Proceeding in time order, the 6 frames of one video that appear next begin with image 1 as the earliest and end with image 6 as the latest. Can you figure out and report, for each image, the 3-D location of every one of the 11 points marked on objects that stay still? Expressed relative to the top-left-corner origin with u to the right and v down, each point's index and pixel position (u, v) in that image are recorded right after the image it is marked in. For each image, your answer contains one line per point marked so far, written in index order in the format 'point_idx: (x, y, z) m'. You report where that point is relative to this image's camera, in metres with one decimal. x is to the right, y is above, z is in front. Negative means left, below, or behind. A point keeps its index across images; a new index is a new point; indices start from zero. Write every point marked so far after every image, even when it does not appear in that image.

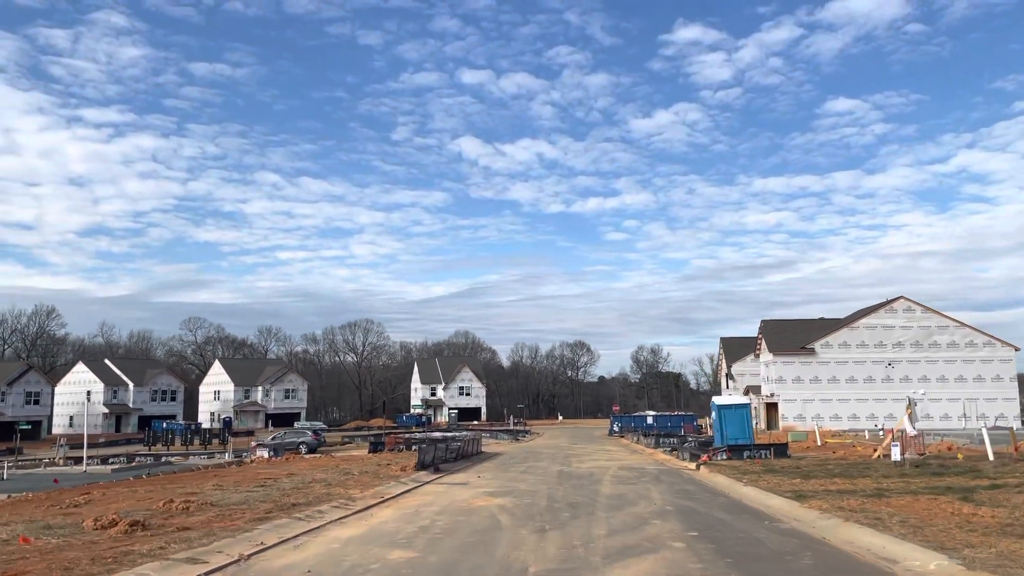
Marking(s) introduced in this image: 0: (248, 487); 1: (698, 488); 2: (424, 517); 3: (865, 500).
0: (-6.1, -4.6, +19.3) m
1: (+4.4, -4.7, +19.8) m
2: (-1.6, -4.0, +14.5) m
3: (+6.5, -3.9, +15.6) m
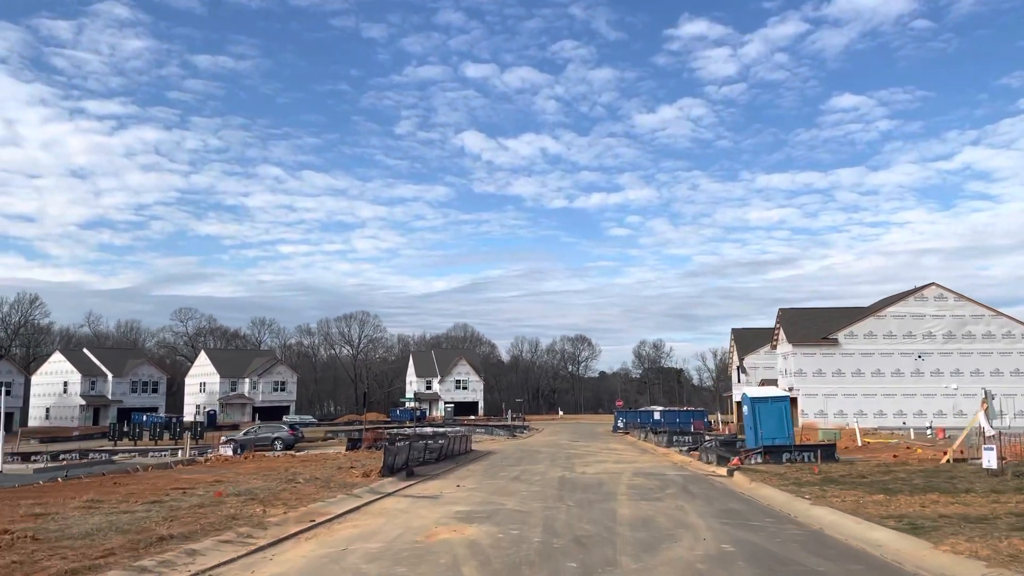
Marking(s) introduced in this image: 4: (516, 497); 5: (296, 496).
0: (-6.4, -3.6, +14.1) m
1: (+4.1, -3.8, +14.6) m
2: (-1.8, -3.1, +9.3) m
3: (+6.3, -3.1, +10.3) m
4: (+0.1, -4.0, +15.9) m
5: (-4.2, -4.1, +16.4) m
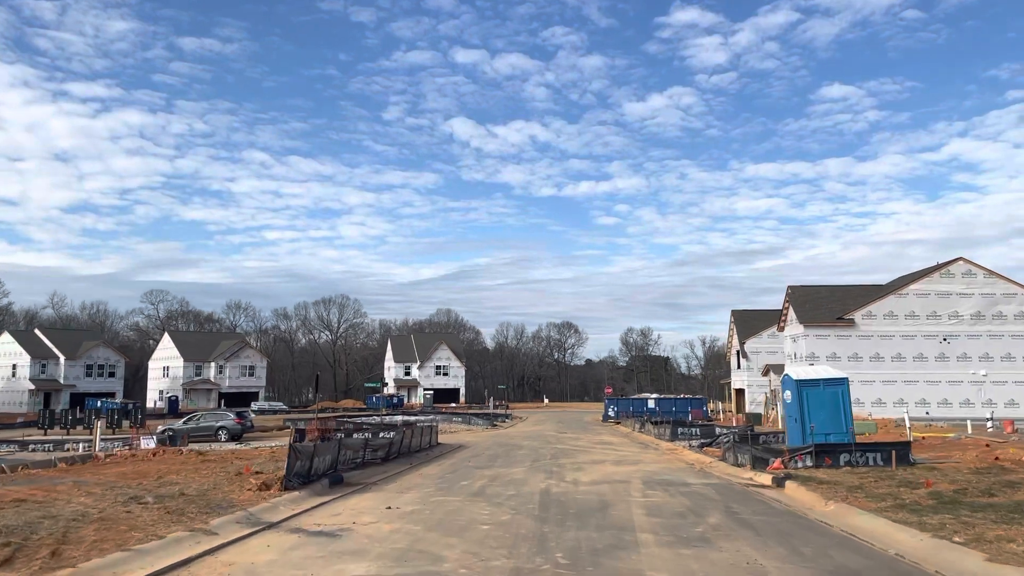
0: (-6.9, -2.5, +7.6) m
1: (+3.6, -2.7, +8.2) m
2: (-2.3, -2.0, +2.9) m
3: (+5.8, -2.0, +4.0) m
4: (-0.5, -2.9, +9.5) m
5: (-4.8, -2.9, +9.9) m
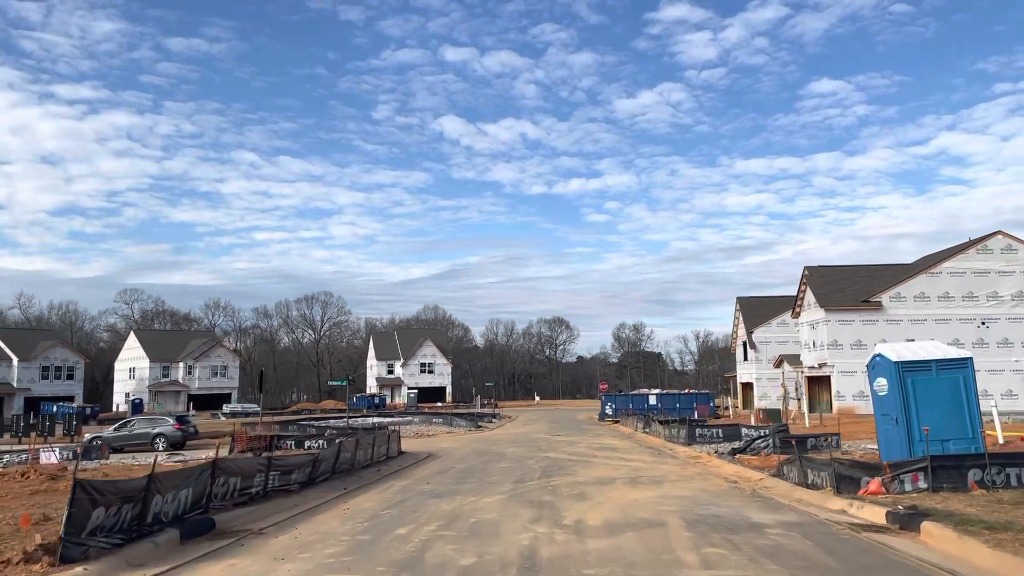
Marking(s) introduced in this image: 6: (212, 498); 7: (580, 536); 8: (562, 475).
0: (-7.3, -1.7, +1.3) m
1: (+3.2, -1.8, +2.0) m
2: (-2.6, -1.2, -3.4) m
3: (+5.4, -1.1, -2.2) m
4: (-0.9, -2.0, +3.3) m
5: (-5.2, -2.1, +3.6) m
6: (-4.1, -2.9, +11.7) m
7: (+0.8, -2.8, +9.8) m
8: (+1.0, -3.9, +17.4) m
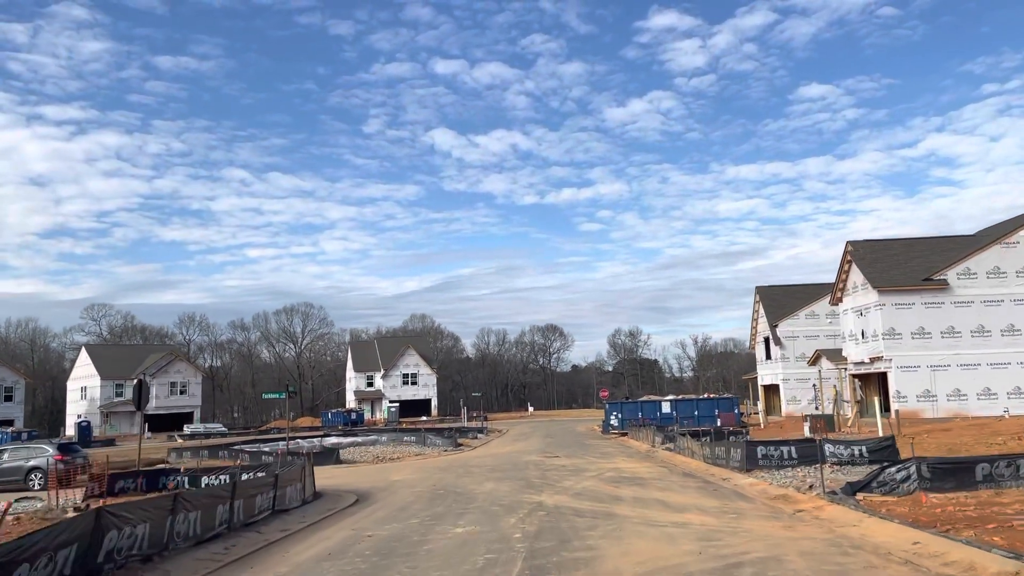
0: (-7.7, -0.6, -7.8) m
1: (+2.8, -0.4, -7.0) m
2: (-3.1, +0.1, -12.4) m
3: (+5.0, +0.4, -11.2) m
4: (-1.3, -0.7, -5.8) m
5: (-5.6, -0.9, -5.5) m
6: (-4.6, -1.8, +2.6) m
7: (+0.3, -1.6, +0.8) m
8: (+0.6, -2.8, +8.4) m
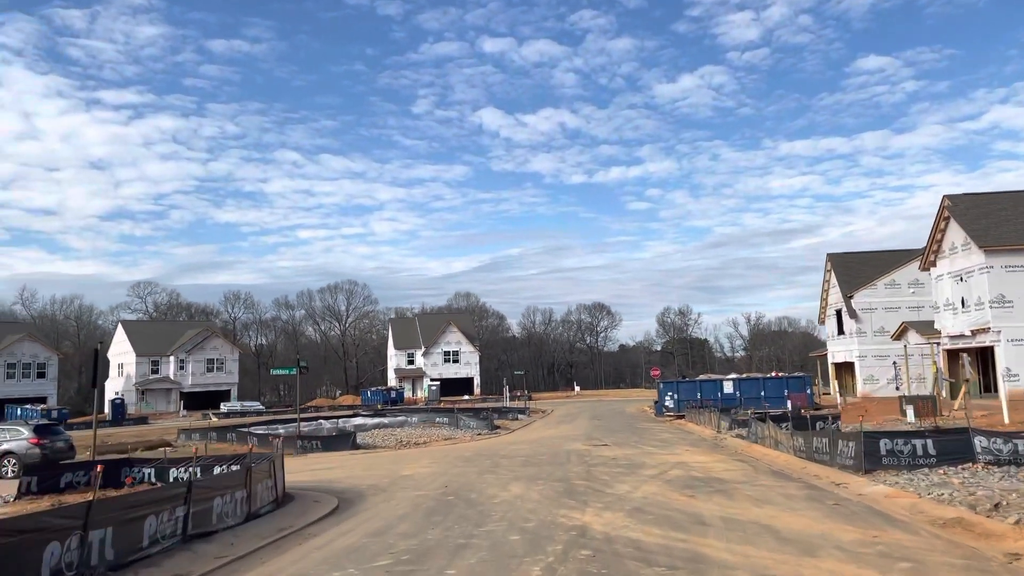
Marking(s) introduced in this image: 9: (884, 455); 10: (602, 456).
0: (-8.7, -0.2, -12.1) m
1: (+1.8, 0.0, -11.9) m
2: (-4.3, +0.4, -17.0) m
3: (+3.8, +0.8, -16.3) m
4: (-2.2, -0.3, -10.5) m
5: (-6.5, -0.5, -9.9) m
6: (-4.9, -1.2, -1.9) m
7: (-0.1, -1.0, -4.0) m
8: (+0.6, -1.9, +3.6) m
9: (+6.5, -2.9, +14.5) m
10: (+2.2, -3.9, +19.3) m
